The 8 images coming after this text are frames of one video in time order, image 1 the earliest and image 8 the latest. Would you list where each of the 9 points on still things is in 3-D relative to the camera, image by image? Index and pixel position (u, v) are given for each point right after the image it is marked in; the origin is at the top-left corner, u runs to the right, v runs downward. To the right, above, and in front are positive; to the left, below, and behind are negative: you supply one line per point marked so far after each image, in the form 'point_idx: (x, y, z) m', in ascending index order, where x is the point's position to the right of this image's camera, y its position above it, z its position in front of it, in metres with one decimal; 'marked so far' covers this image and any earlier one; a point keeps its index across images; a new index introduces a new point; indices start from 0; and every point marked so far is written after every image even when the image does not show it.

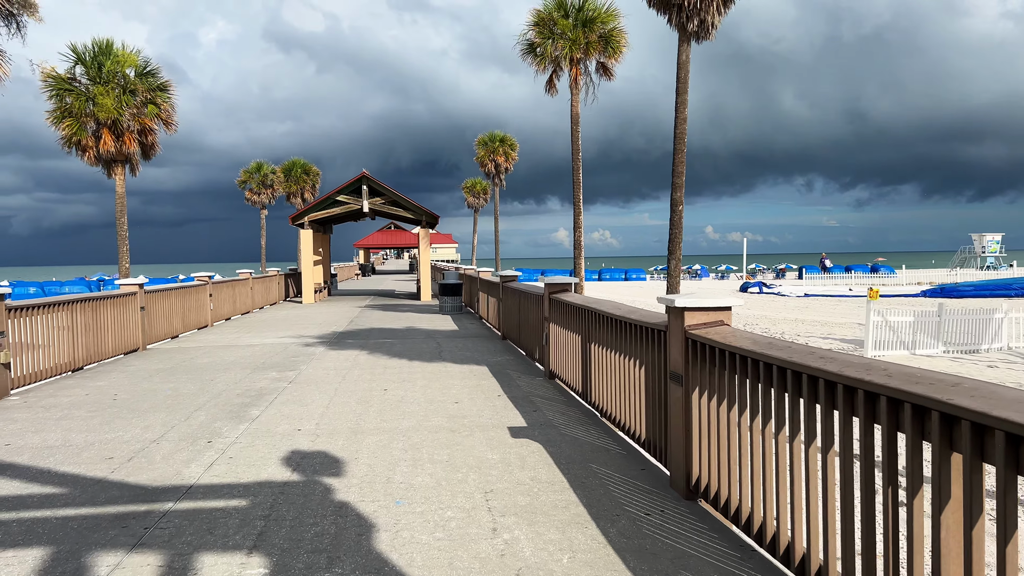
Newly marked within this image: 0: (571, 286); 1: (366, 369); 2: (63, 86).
0: (+0.5, 0.0, +7.3) m
1: (-1.5, -0.8, +8.2) m
2: (-8.6, +3.9, +15.7) m
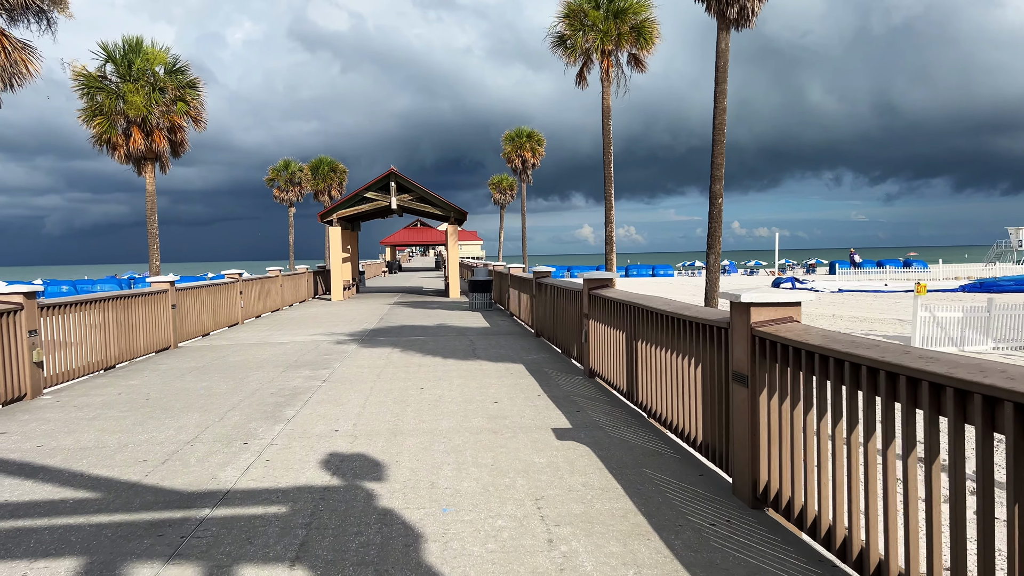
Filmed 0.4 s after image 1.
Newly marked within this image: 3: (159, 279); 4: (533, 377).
0: (+0.9, +0.1, +7.1) m
1: (-1.1, -0.8, +8.0) m
2: (-8.1, +3.9, +15.7) m
3: (-4.5, +0.1, +10.5) m
4: (+0.2, -0.8, +7.2) m
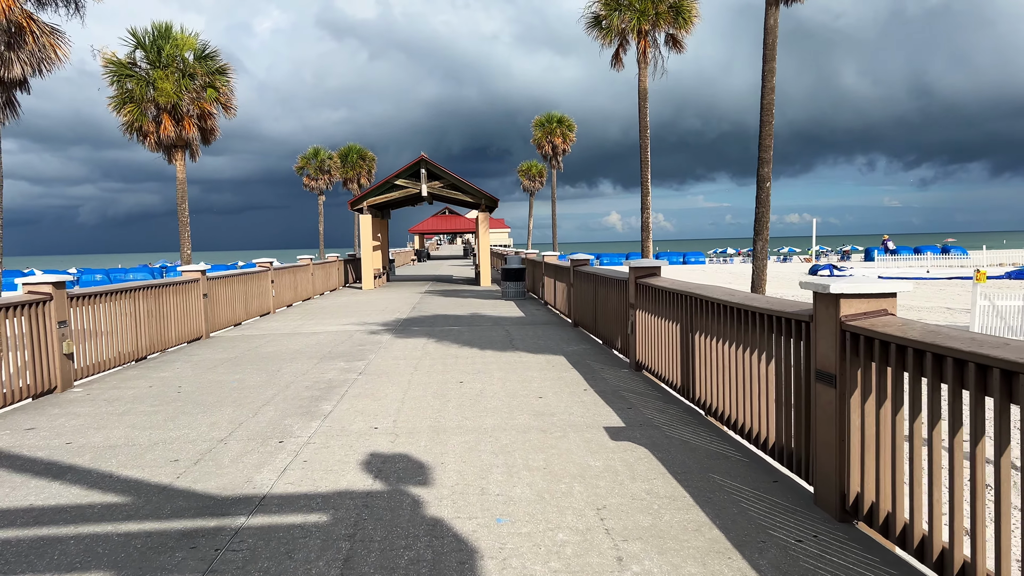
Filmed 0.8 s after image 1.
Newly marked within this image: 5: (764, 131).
0: (+1.2, +0.2, +6.7) m
1: (-0.7, -0.7, +7.7) m
2: (-7.4, +4.1, +15.6) m
3: (-4.1, +0.3, +10.3) m
4: (+0.6, -0.7, +6.9) m
5: (+3.0, +1.9, +9.8) m
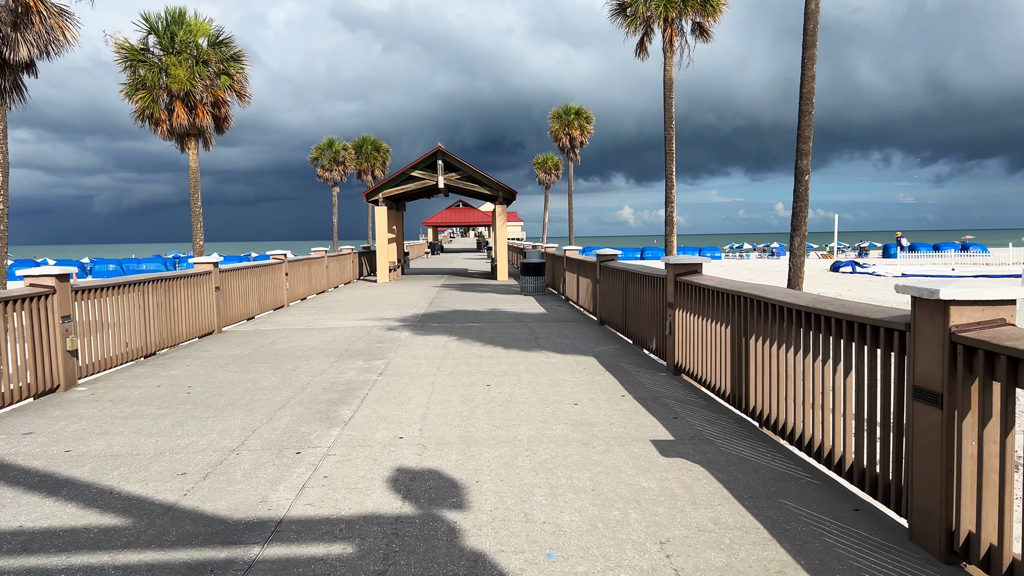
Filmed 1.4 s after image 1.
0: (+1.5, +0.2, +6.3) m
1: (-0.5, -0.6, +7.3) m
2: (-7.0, +4.3, +15.2) m
3: (-3.8, +0.3, +9.9) m
4: (+0.8, -0.7, +6.5) m
5: (+3.3, +1.9, +9.3) m
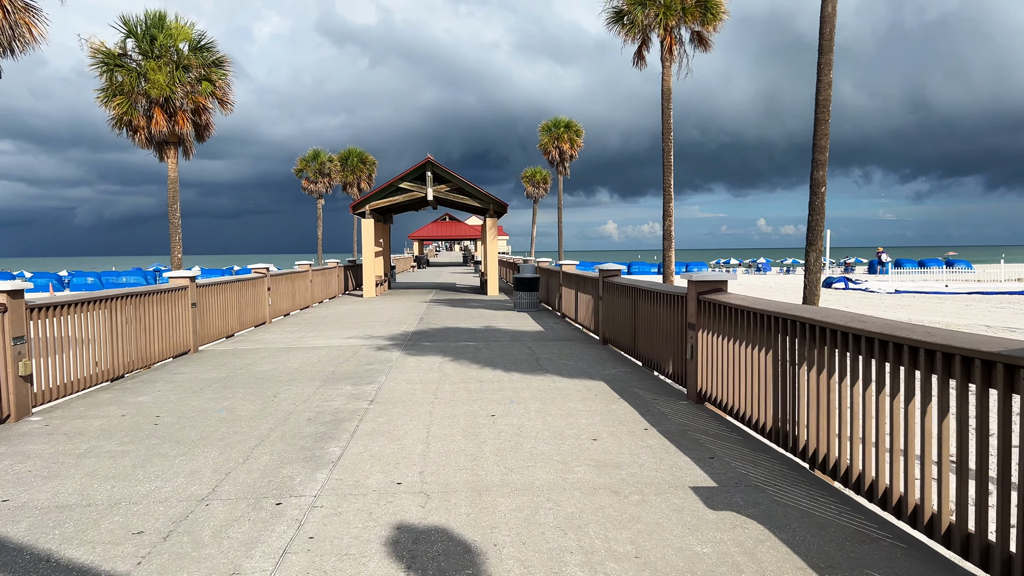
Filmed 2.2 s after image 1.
0: (+1.5, 0.0, +5.7) m
1: (-0.4, -0.8, +6.7) m
2: (-7.1, +4.0, +14.6) m
3: (-3.8, +0.2, +9.3) m
4: (+0.8, -0.8, +5.9) m
5: (+3.3, +1.7, +8.8) m
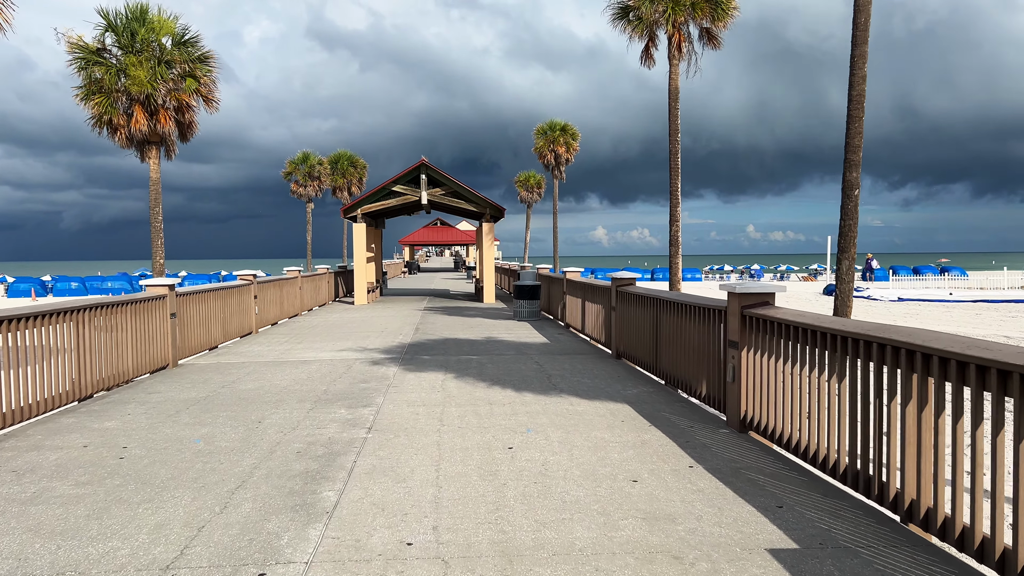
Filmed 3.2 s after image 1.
0: (+1.6, -0.1, +5.0) m
1: (-0.3, -0.9, +6.0) m
2: (-7.1, +3.9, +13.8) m
3: (-3.7, +0.1, +8.5) m
4: (+0.9, -0.9, +5.2) m
5: (+3.4, +1.6, +8.1) m
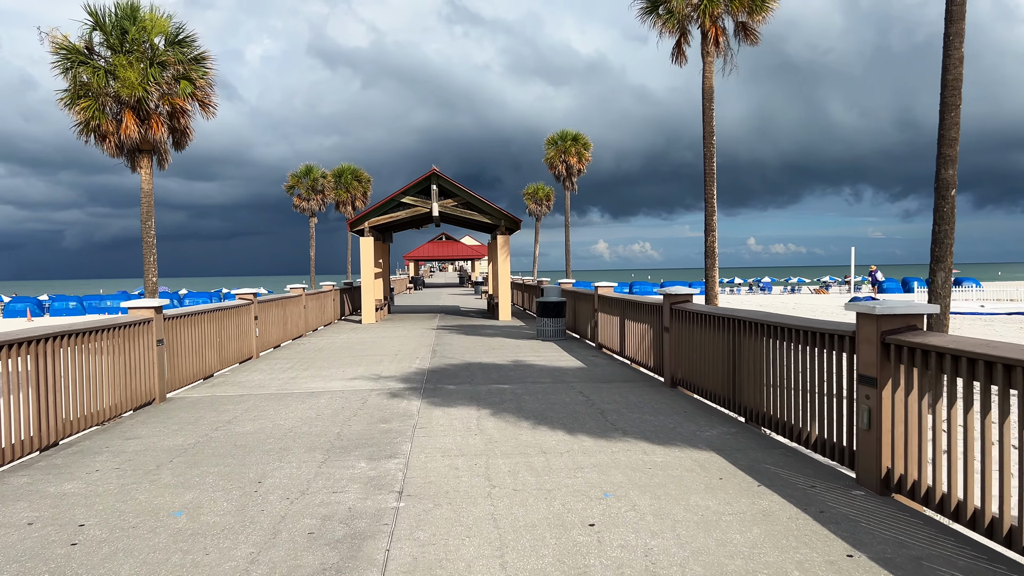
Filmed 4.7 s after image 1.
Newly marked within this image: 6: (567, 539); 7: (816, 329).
0: (+2.0, -0.2, +3.9) m
1: (0.0, -1.0, +4.8) m
2: (-6.8, +3.6, +12.7) m
3: (-3.4, -0.1, +7.4) m
4: (+1.3, -1.0, +4.0) m
5: (+3.7, +1.5, +7.0) m
6: (+0.2, -1.0, +3.4) m
7: (+1.7, -0.2, +4.7) m
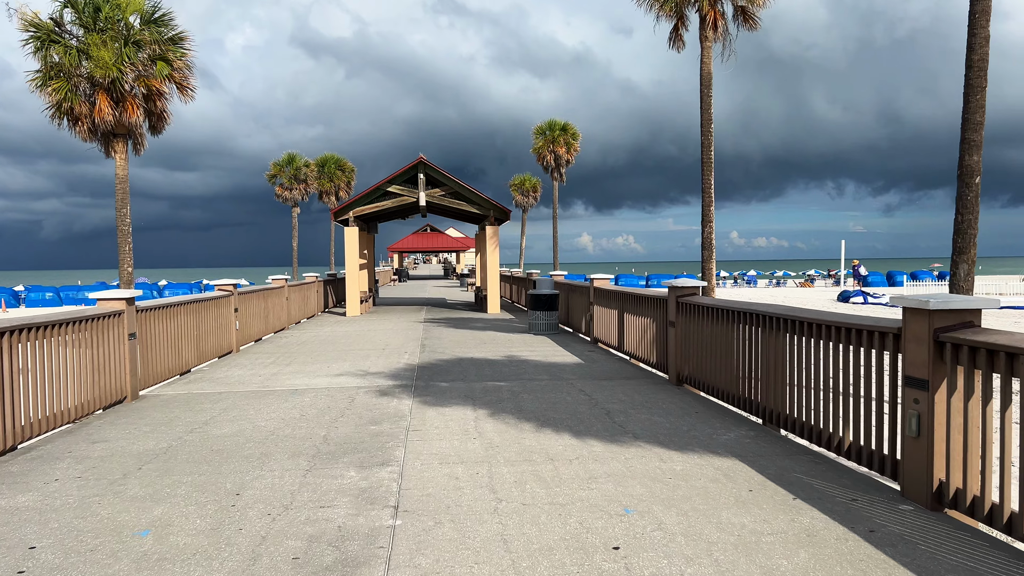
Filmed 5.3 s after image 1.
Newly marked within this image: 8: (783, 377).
0: (+2.0, -0.1, +3.5) m
1: (+0.1, -1.0, +4.4) m
2: (-6.9, +3.7, +12.1) m
3: (-3.4, 0.0, +6.9) m
4: (+1.3, -1.0, +3.6) m
5: (+3.7, +1.5, +6.6) m
6: (+0.3, -1.0, +2.9) m
7: (+1.8, -0.2, +4.3) m
8: (+1.7, -0.6, +5.2) m
